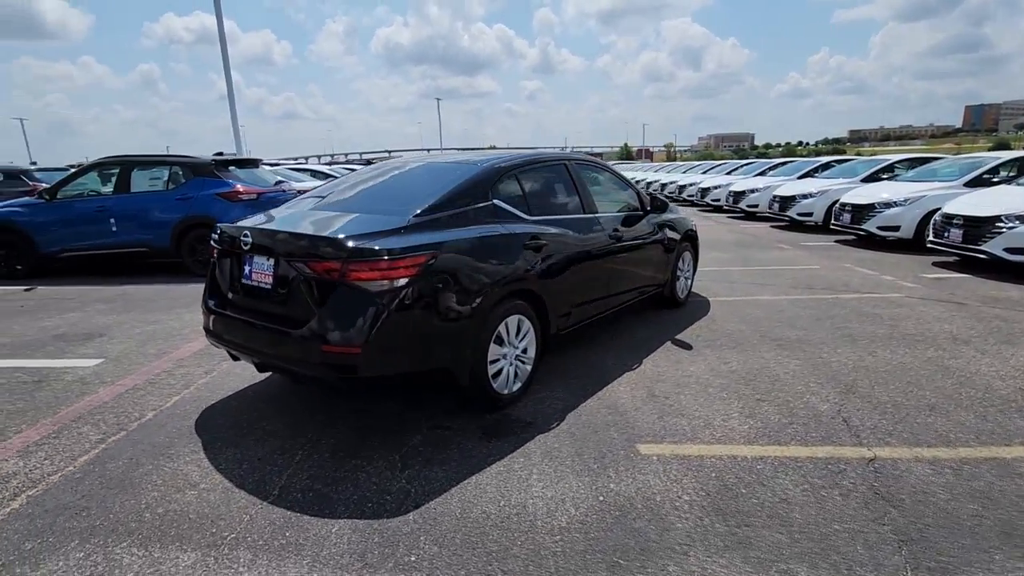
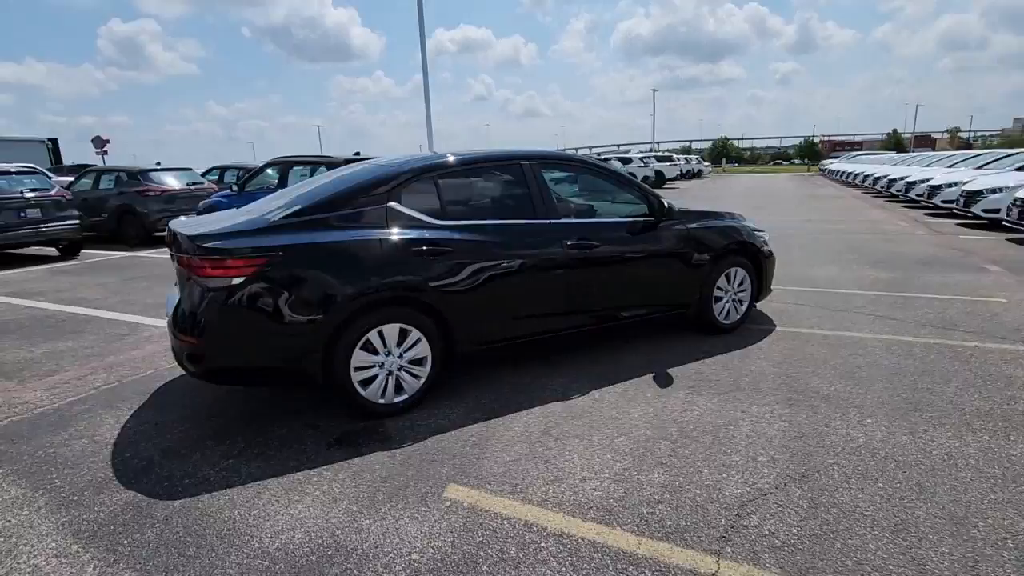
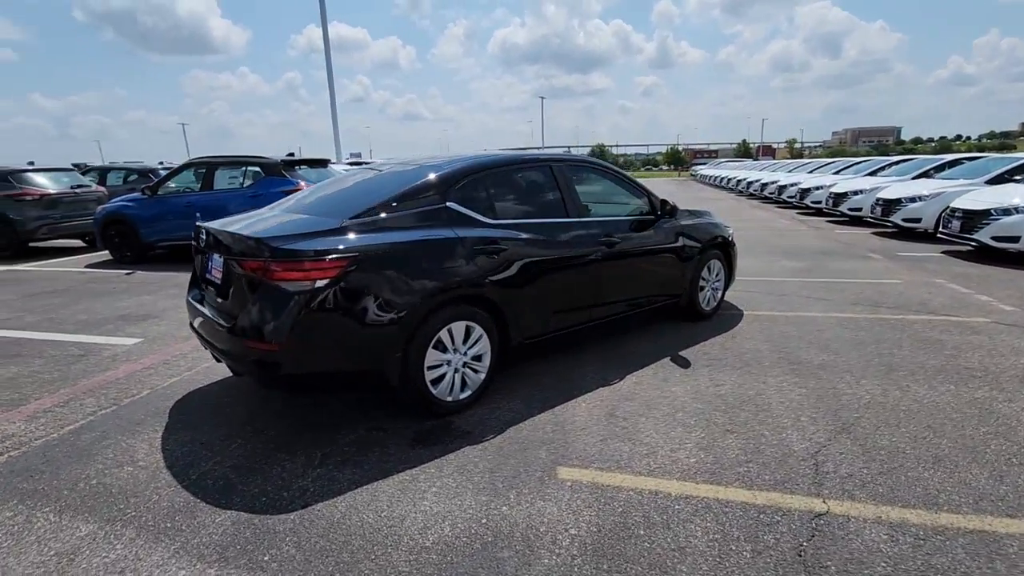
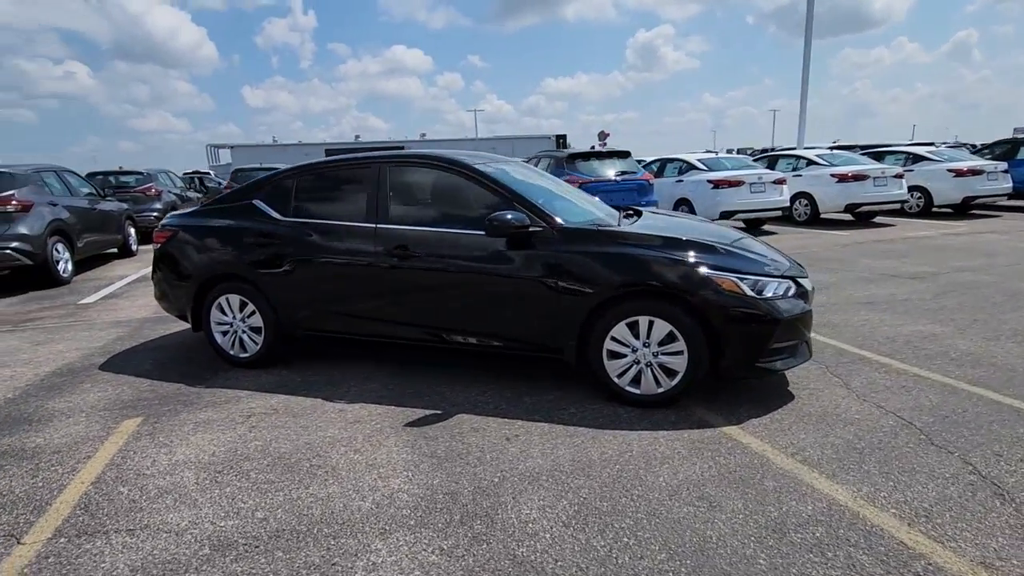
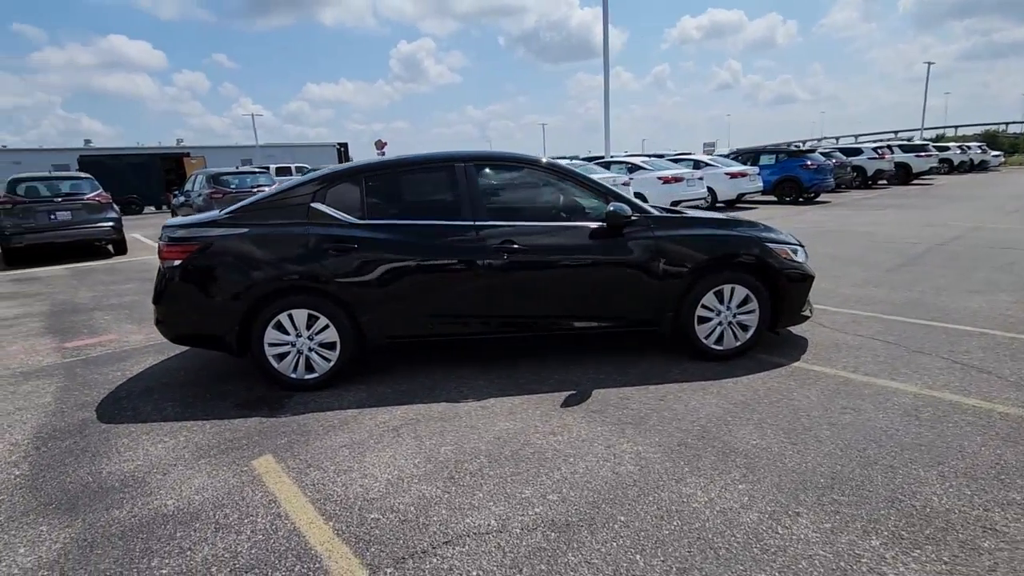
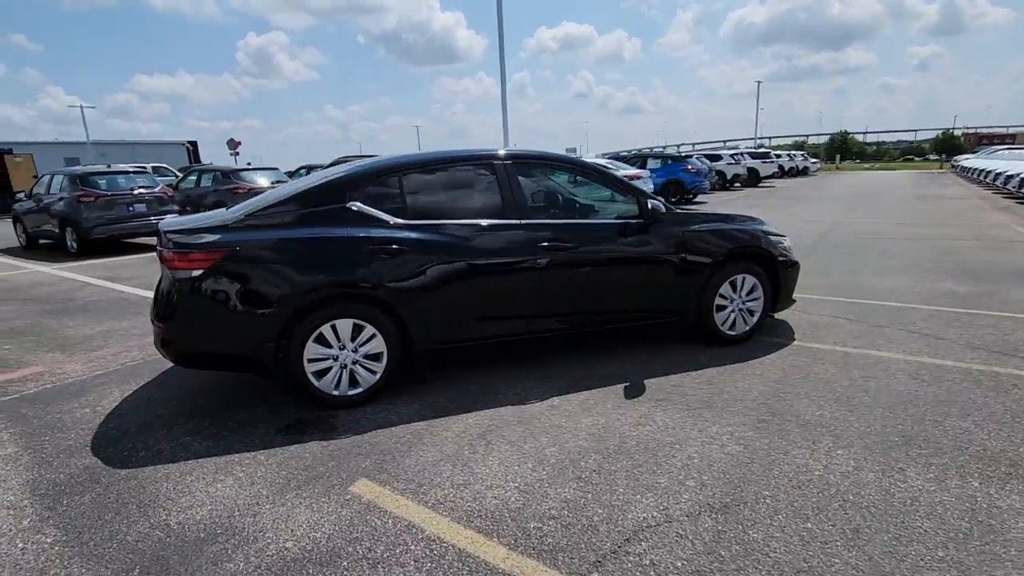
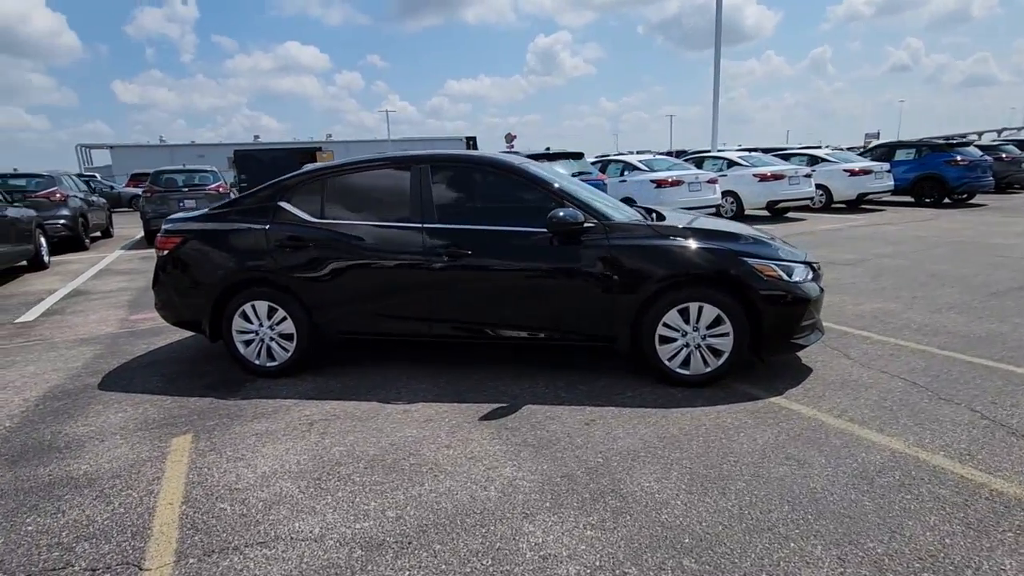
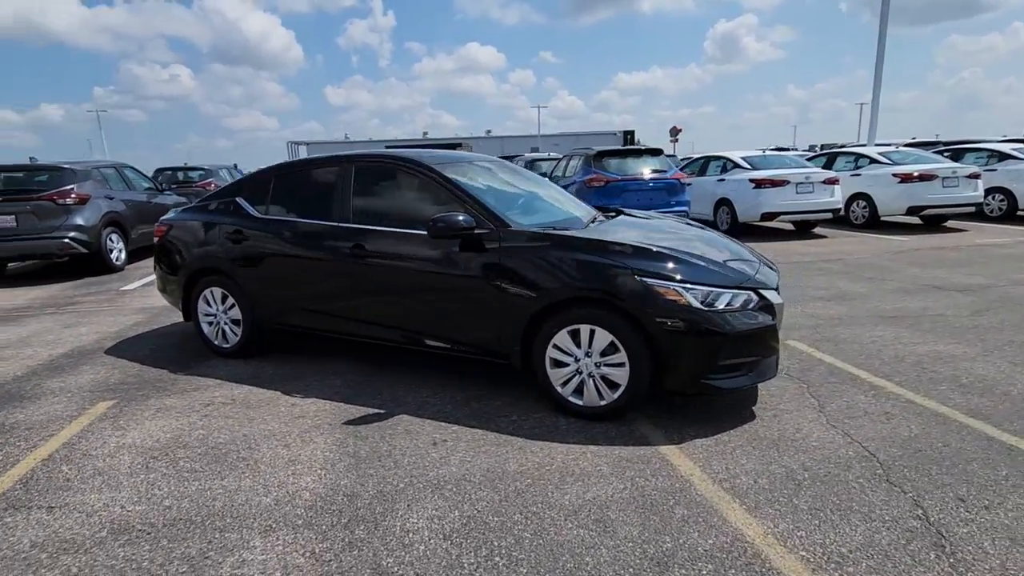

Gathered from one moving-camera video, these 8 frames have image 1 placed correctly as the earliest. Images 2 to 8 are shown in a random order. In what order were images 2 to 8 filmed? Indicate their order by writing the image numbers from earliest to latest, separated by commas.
3, 2, 6, 5, 7, 4, 8
